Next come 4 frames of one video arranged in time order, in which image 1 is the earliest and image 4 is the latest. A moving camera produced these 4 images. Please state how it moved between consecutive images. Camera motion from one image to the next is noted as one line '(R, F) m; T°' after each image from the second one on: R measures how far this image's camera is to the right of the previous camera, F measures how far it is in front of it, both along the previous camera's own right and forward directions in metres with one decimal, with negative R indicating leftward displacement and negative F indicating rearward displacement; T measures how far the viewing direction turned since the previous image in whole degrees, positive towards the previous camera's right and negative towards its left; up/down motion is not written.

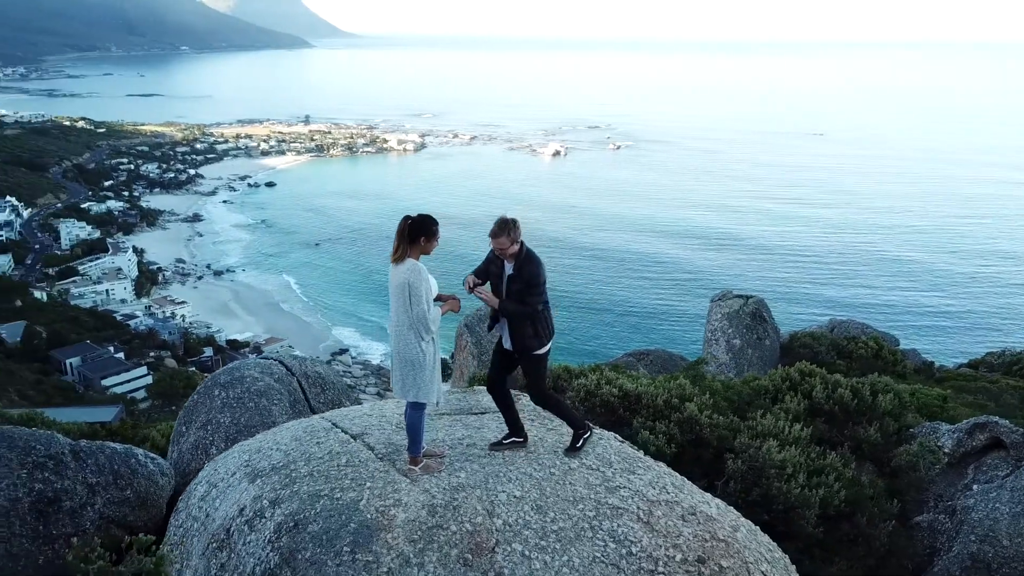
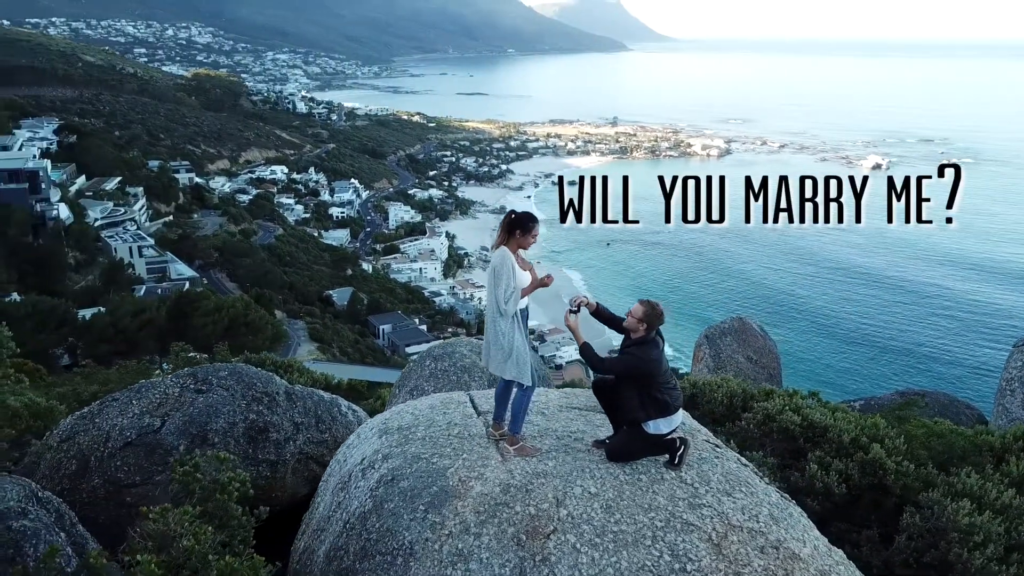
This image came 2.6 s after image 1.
(+1.2, 0.0) m; -20°
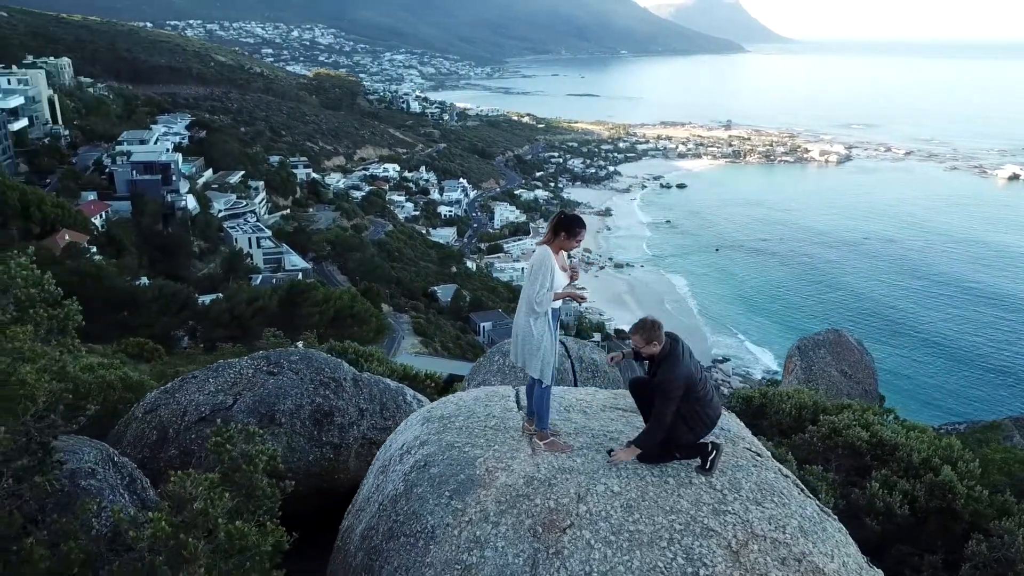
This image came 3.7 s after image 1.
(+0.5, -0.1) m; -7°
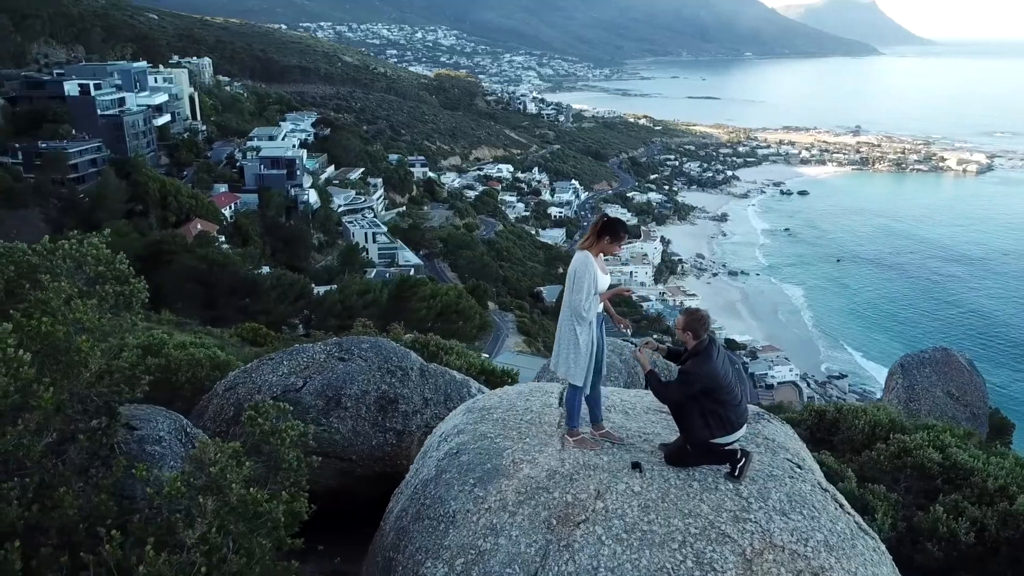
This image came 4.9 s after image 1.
(+0.5, -0.1) m; -8°
